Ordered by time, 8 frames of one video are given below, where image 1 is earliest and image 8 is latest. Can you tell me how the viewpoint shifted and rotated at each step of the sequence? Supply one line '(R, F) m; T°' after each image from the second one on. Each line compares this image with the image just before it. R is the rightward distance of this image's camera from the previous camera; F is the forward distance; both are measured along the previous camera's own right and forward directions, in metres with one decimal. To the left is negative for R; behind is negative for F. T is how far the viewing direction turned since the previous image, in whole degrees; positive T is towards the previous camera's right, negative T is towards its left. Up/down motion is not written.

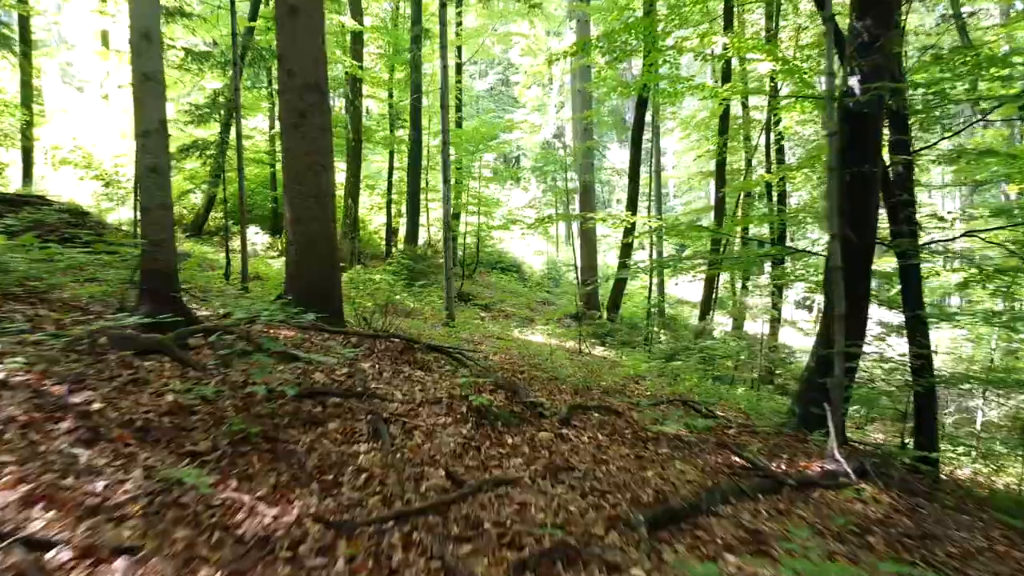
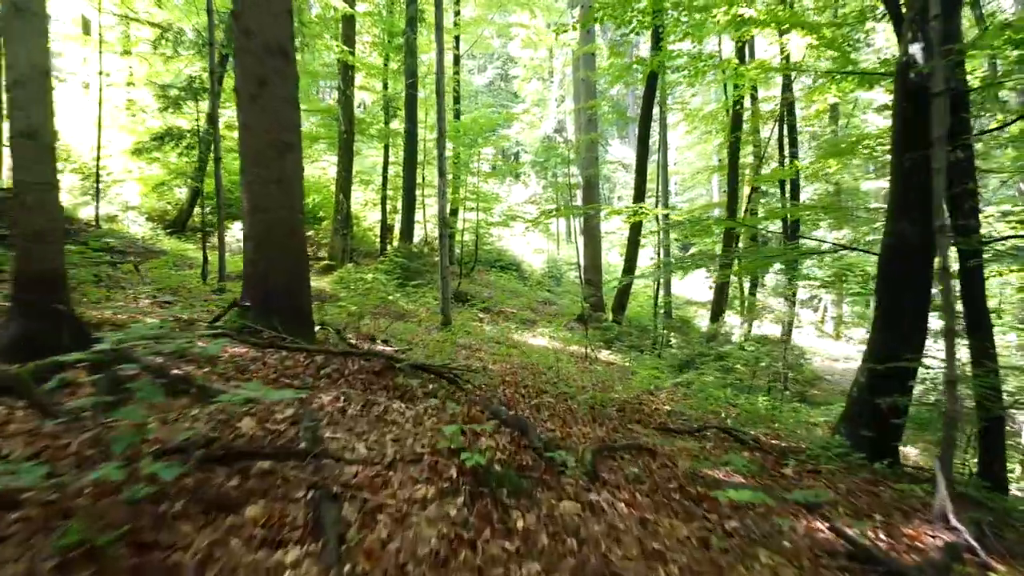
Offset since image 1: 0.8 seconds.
(0.0, +0.9) m; 0°
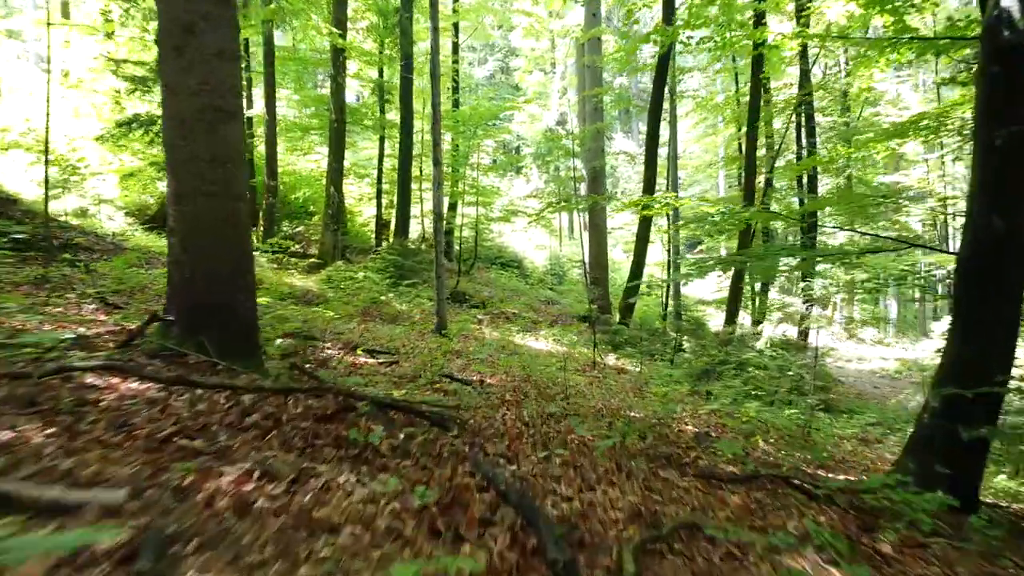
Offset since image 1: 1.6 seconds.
(0.0, +0.9) m; 0°
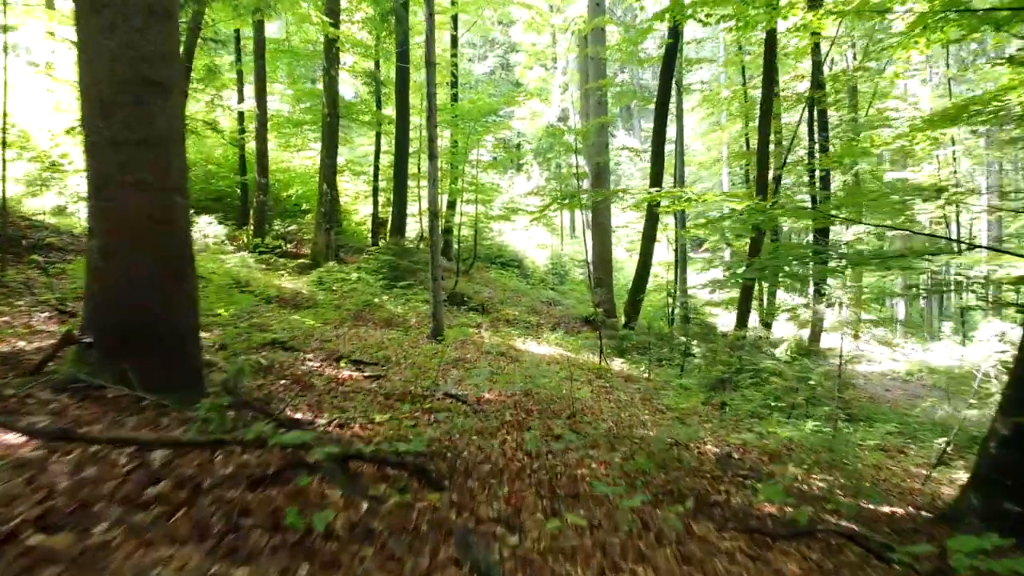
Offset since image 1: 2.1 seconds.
(0.0, +0.6) m; 0°
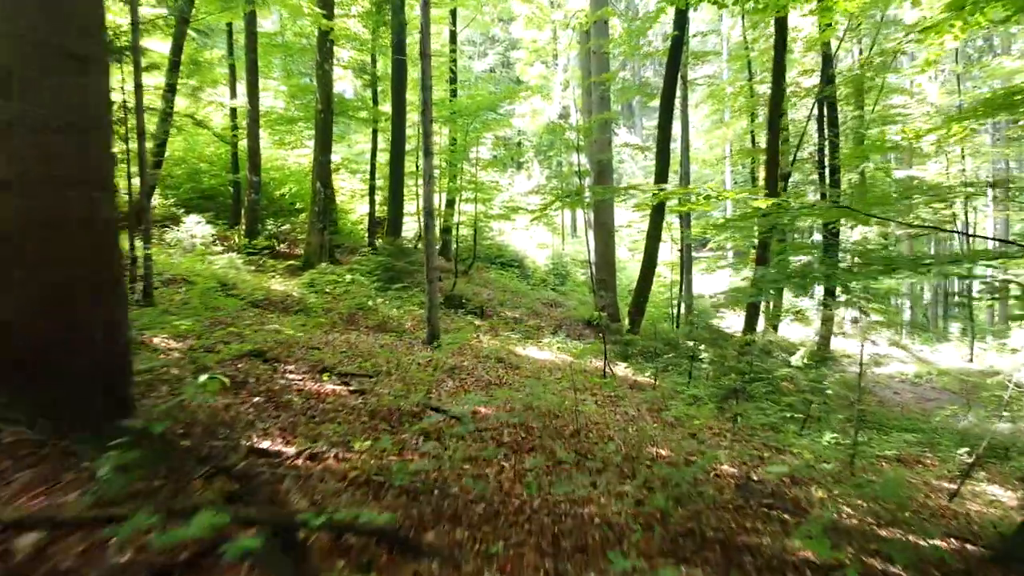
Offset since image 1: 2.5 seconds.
(0.0, +0.5) m; 0°
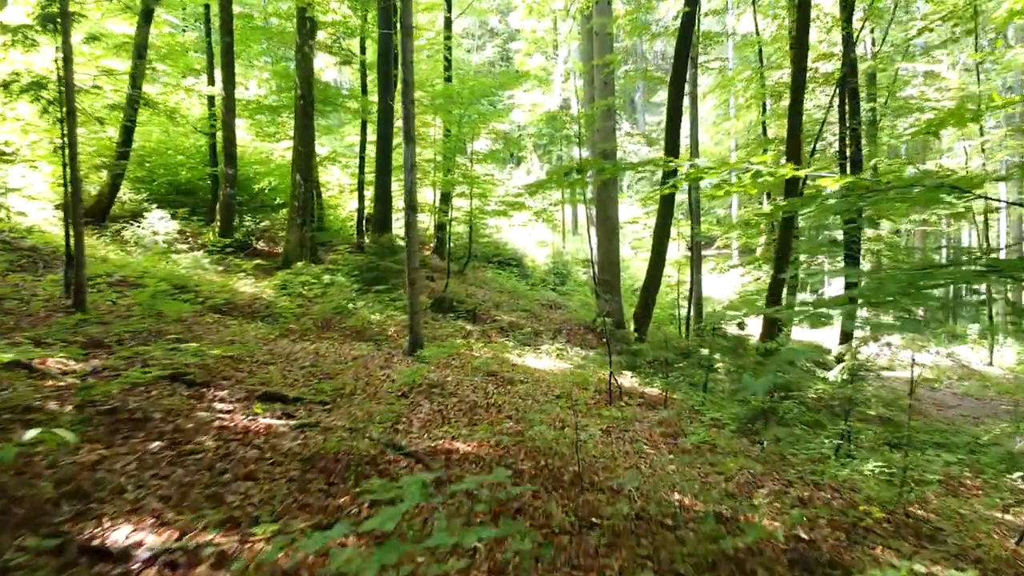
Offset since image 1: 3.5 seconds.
(+0.1, +1.1) m; 0°
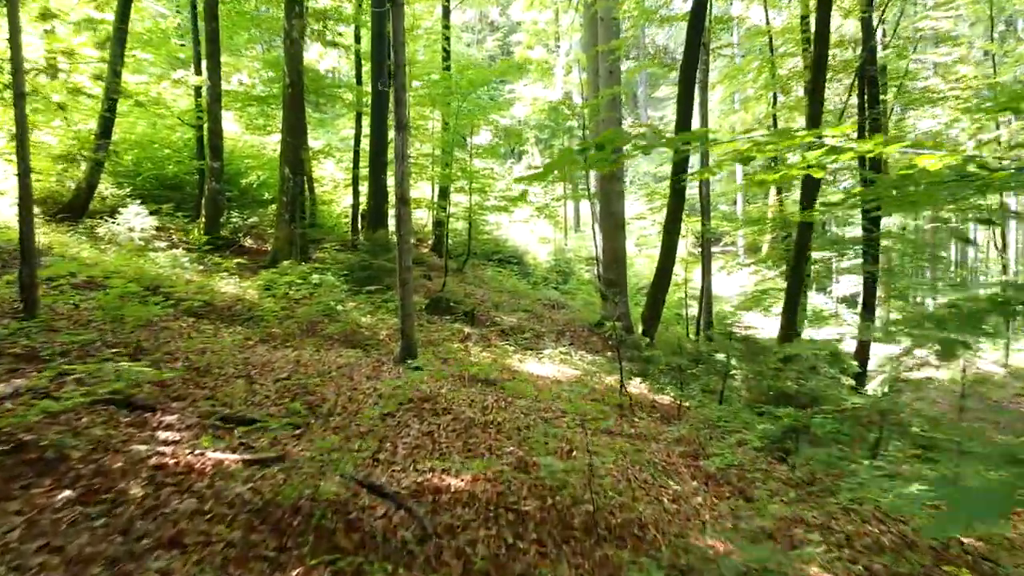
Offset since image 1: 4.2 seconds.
(0.0, +0.7) m; 0°
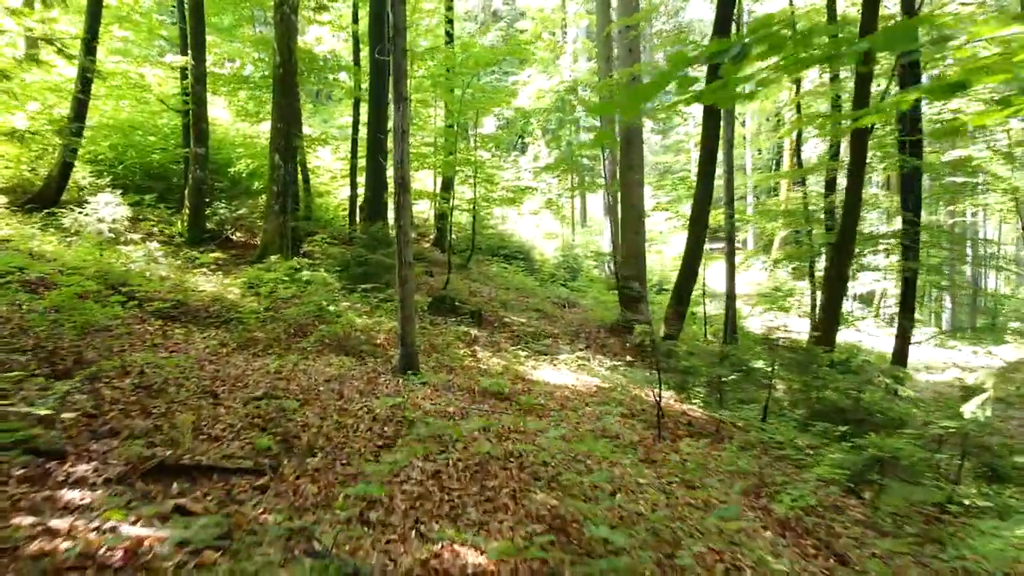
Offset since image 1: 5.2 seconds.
(-0.1, +1.0) m; 0°
